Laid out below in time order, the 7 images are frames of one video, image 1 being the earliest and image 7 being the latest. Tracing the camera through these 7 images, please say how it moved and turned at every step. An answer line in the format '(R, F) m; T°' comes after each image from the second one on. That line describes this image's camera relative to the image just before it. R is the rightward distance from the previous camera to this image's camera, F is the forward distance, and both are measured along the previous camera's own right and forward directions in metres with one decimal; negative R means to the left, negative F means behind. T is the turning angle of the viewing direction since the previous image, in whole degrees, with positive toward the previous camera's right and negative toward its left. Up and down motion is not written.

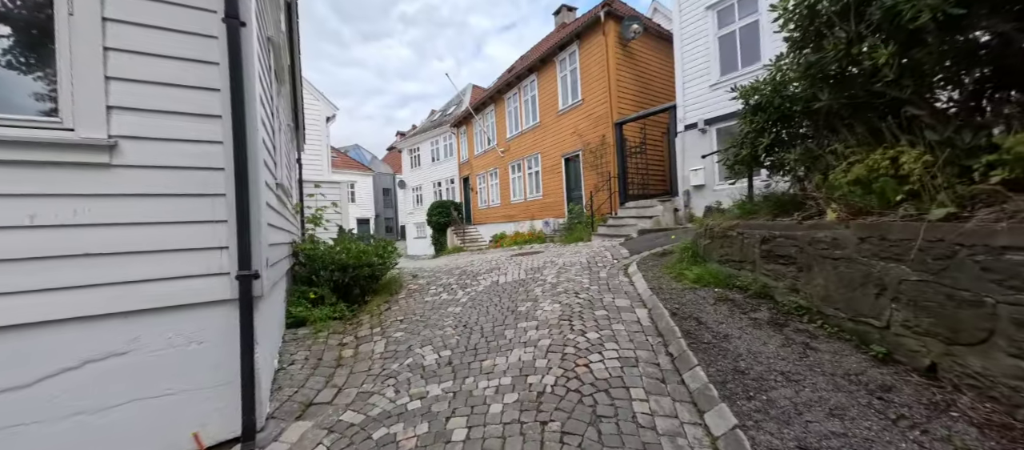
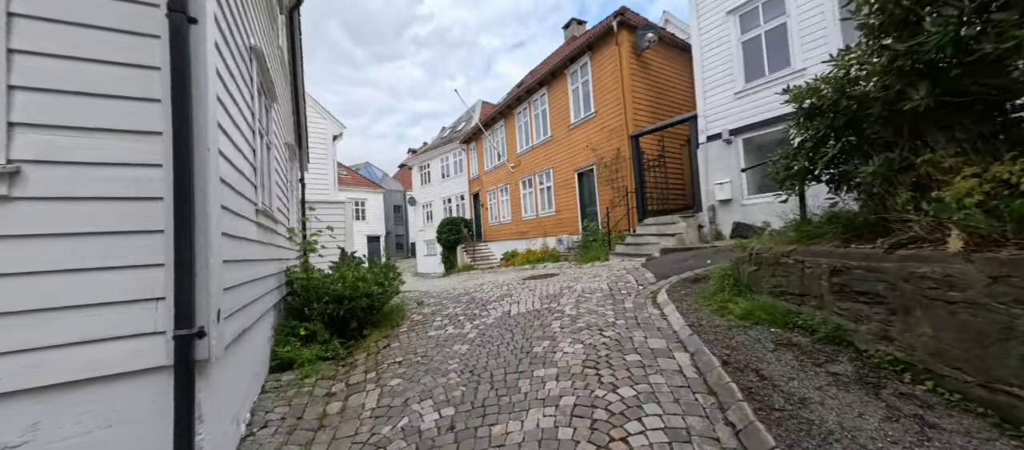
(0.0, +0.5) m; -2°
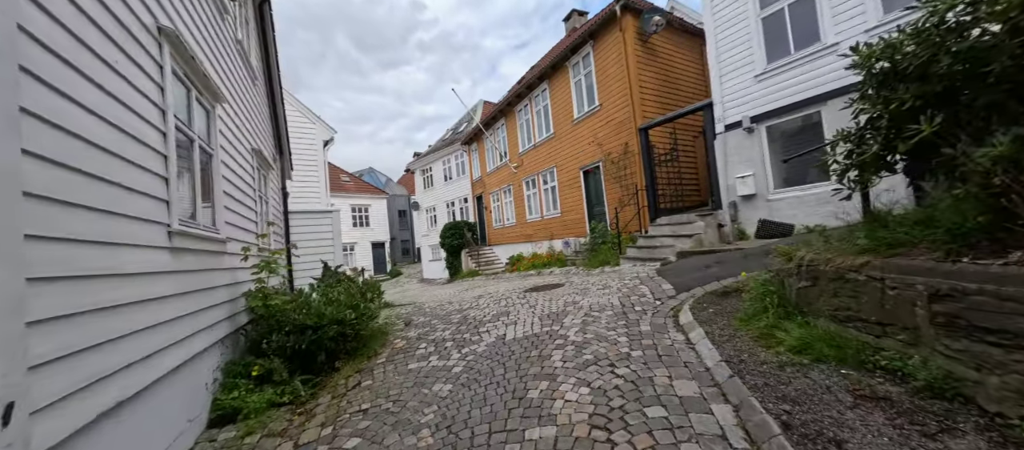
(+0.2, +0.7) m; -1°
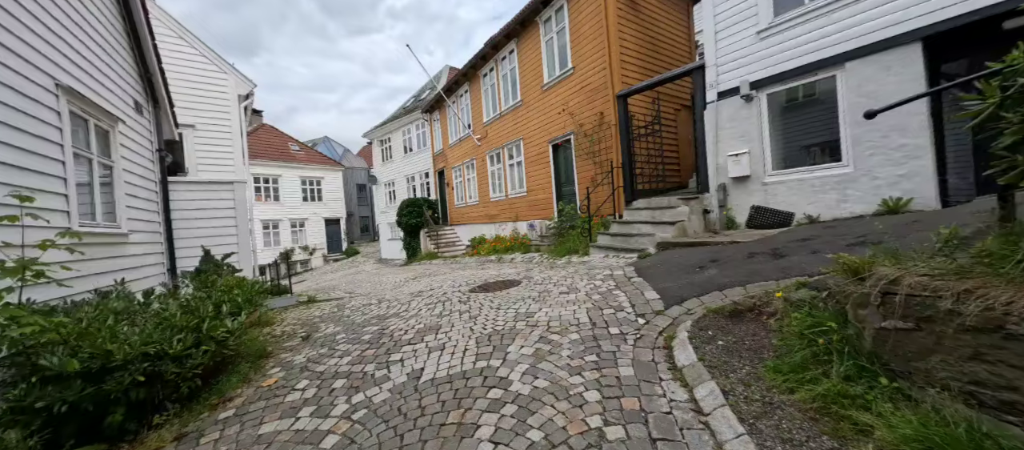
(+0.4, +1.4) m; +5°
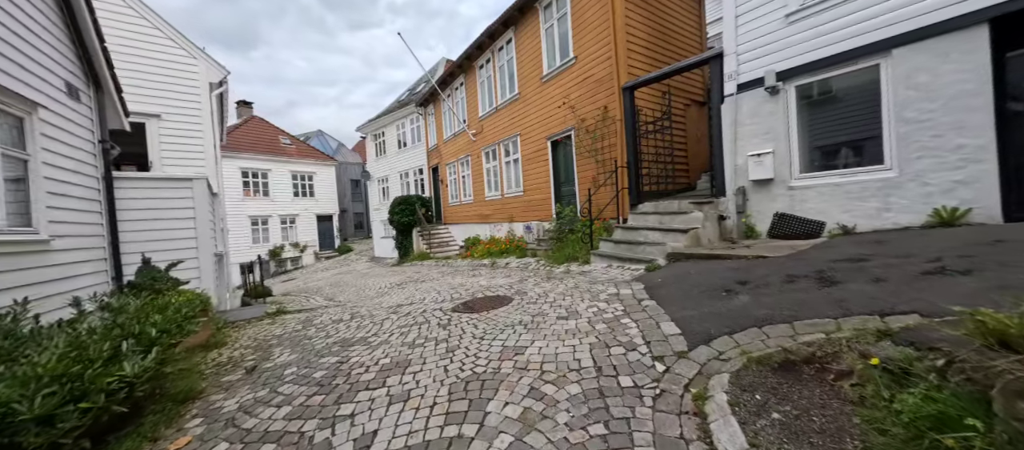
(+0.1, +0.7) m; 0°
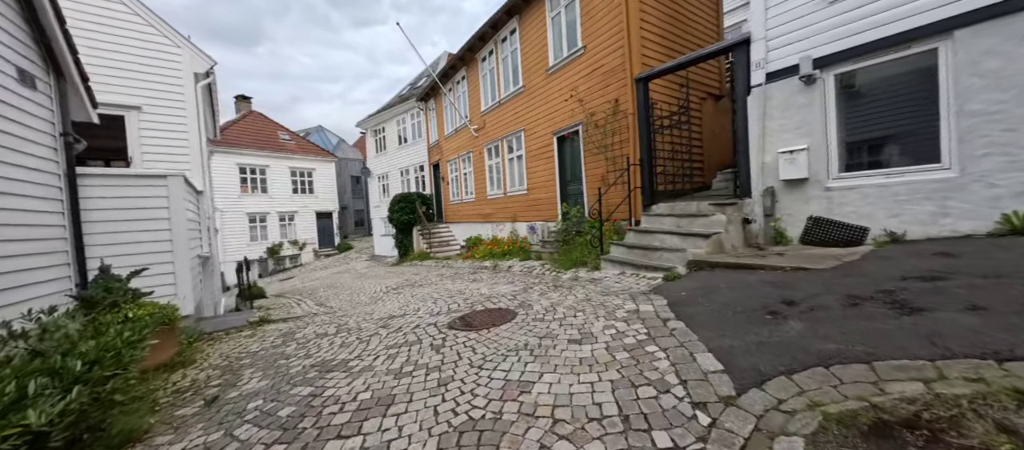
(0.0, +0.5) m; 0°
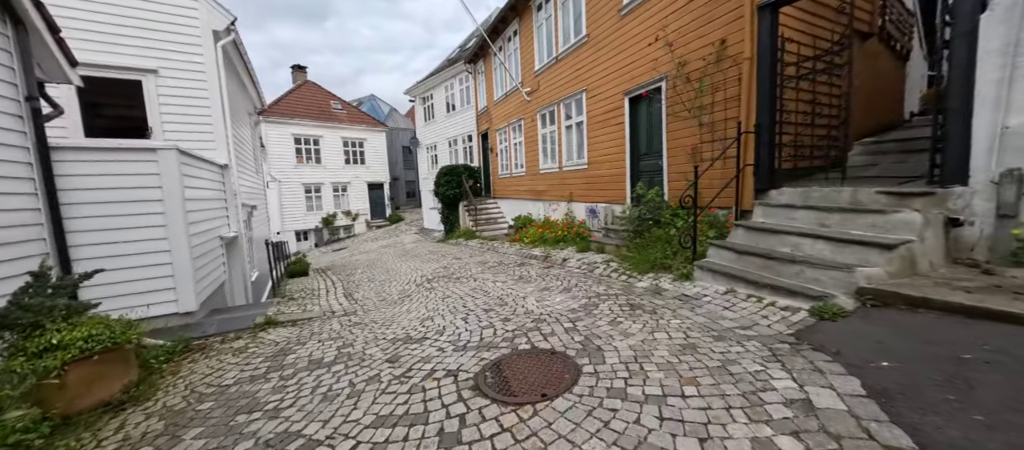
(-0.1, +1.5) m; -8°
